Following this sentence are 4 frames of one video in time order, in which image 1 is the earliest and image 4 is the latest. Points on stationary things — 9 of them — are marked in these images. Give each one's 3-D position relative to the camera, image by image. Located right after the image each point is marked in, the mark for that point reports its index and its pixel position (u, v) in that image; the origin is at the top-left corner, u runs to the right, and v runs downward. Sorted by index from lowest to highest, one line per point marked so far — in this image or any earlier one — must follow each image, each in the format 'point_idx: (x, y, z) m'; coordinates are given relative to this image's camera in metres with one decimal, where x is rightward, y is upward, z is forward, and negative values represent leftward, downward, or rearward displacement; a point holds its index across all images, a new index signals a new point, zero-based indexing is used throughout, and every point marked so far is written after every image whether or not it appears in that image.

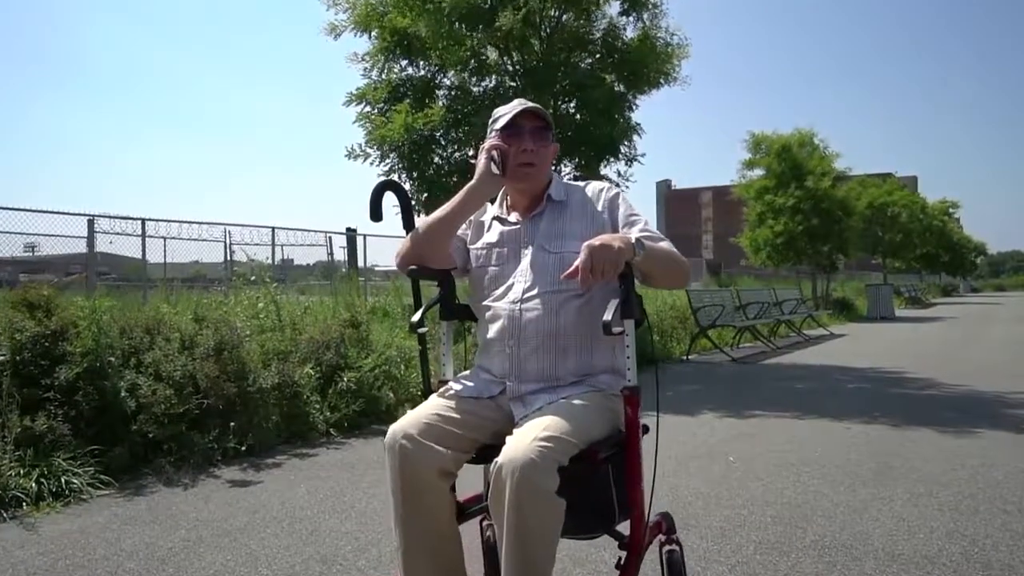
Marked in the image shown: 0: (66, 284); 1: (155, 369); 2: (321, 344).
0: (-4.5, +0.1, +9.8) m
1: (-2.3, -0.5, +6.4) m
2: (-1.5, -0.5, +7.9) m
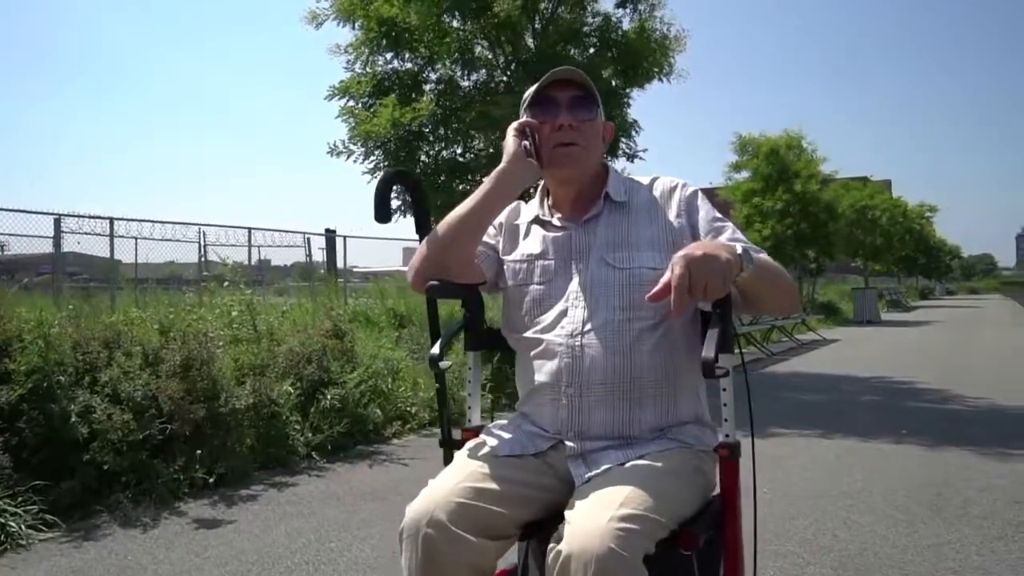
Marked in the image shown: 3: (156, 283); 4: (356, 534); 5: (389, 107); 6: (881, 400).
0: (-4.5, 0.0, +9.0) m
1: (-2.3, -0.6, +5.6) m
2: (-1.5, -0.5, +7.1) m
3: (-3.8, 0.0, +10.4) m
4: (-0.8, -1.2, +4.8) m
5: (-1.2, +1.9, +9.9) m
6: (+4.0, -1.2, +10.5) m
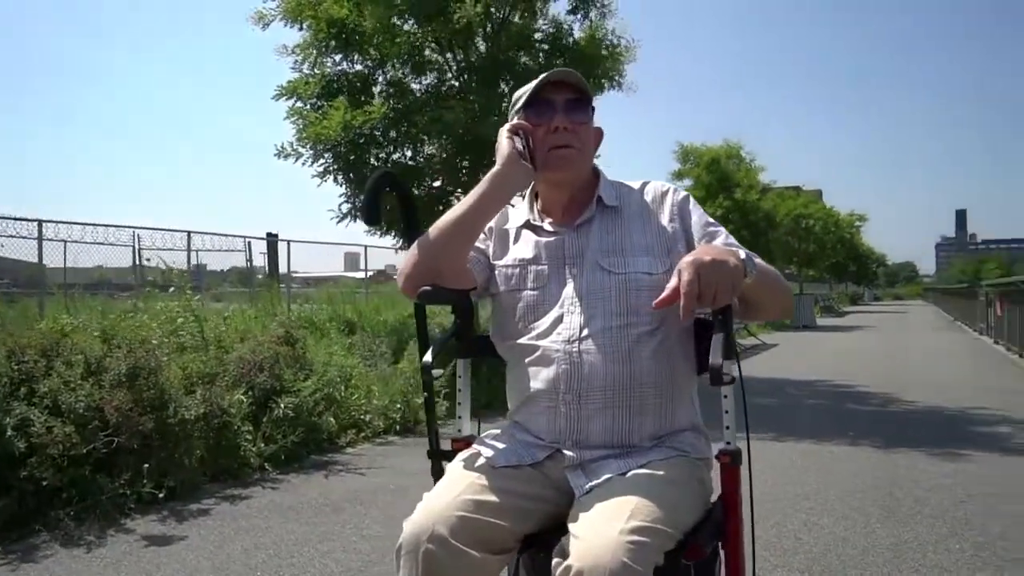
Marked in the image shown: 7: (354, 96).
0: (-4.9, 0.0, +8.6) m
1: (-2.5, -0.6, +5.4) m
2: (-1.9, -0.5, +7.0) m
3: (-4.3, 0.0, +10.1) m
4: (-0.9, -1.2, +4.6) m
5: (-1.7, +1.9, +9.8) m
6: (+3.4, -1.3, +10.7) m
7: (-1.7, +2.0, +10.2) m
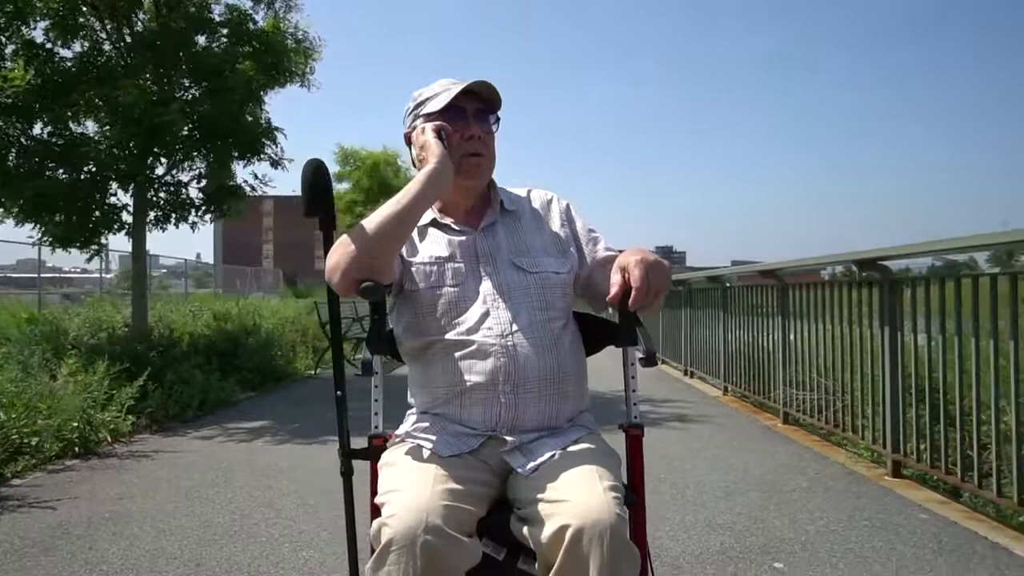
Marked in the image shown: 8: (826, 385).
0: (-7.2, -0.1, +6.3) m
1: (-3.7, -0.6, +4.2) m
2: (-3.7, -0.6, +5.9) m
3: (-7.2, -0.1, +7.8) m
4: (-2.0, -1.2, +4.2) m
5: (-4.8, +1.8, +8.6) m
6: (-0.3, -1.2, +11.4) m
7: (-4.9, +2.0, +9.0) m
8: (+2.3, -0.7, +7.1) m
